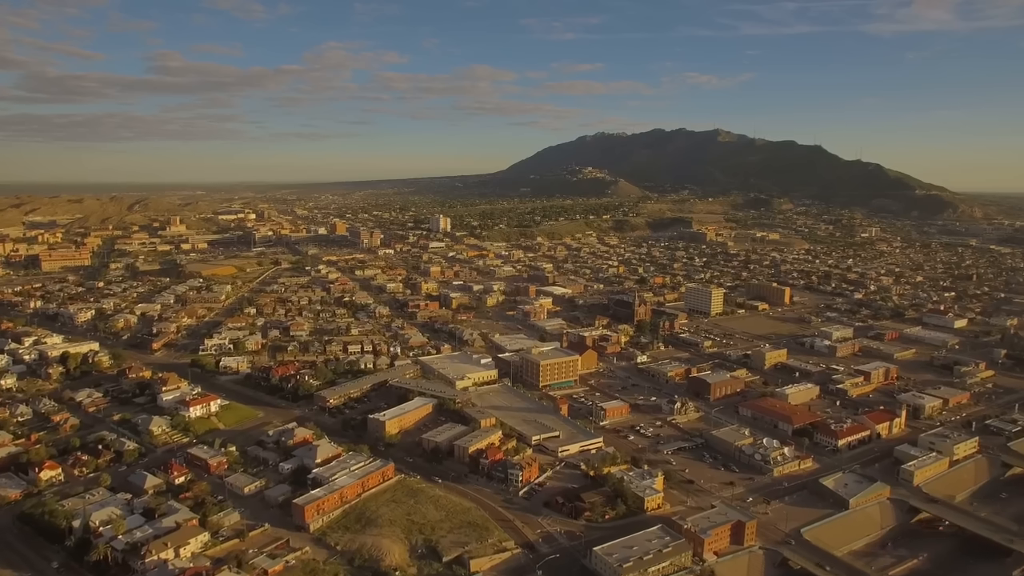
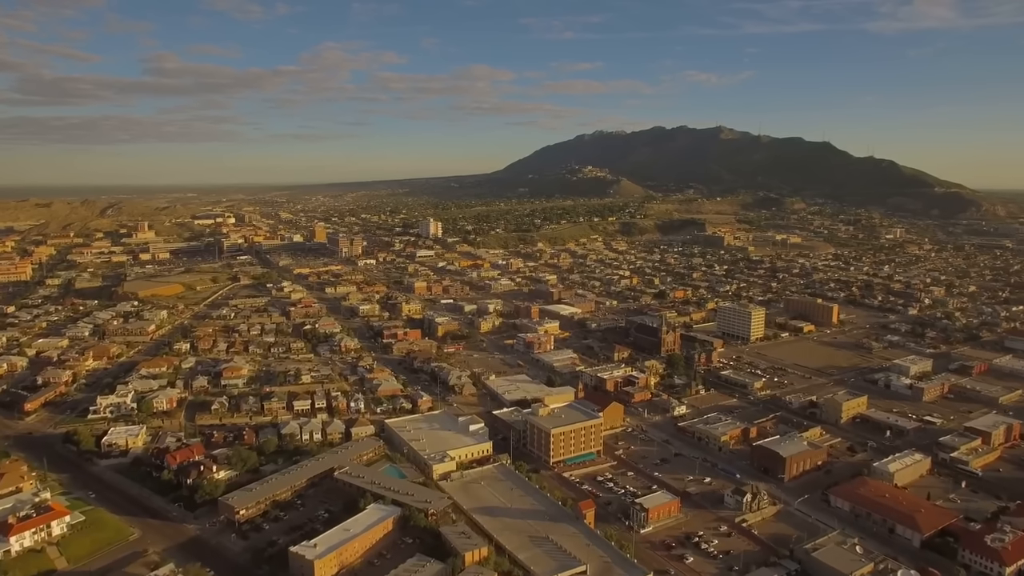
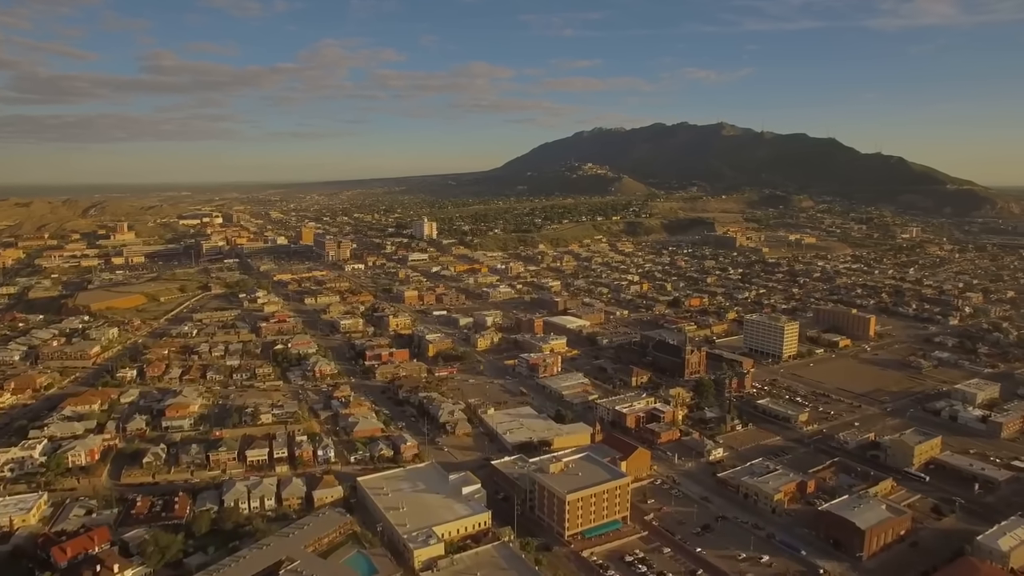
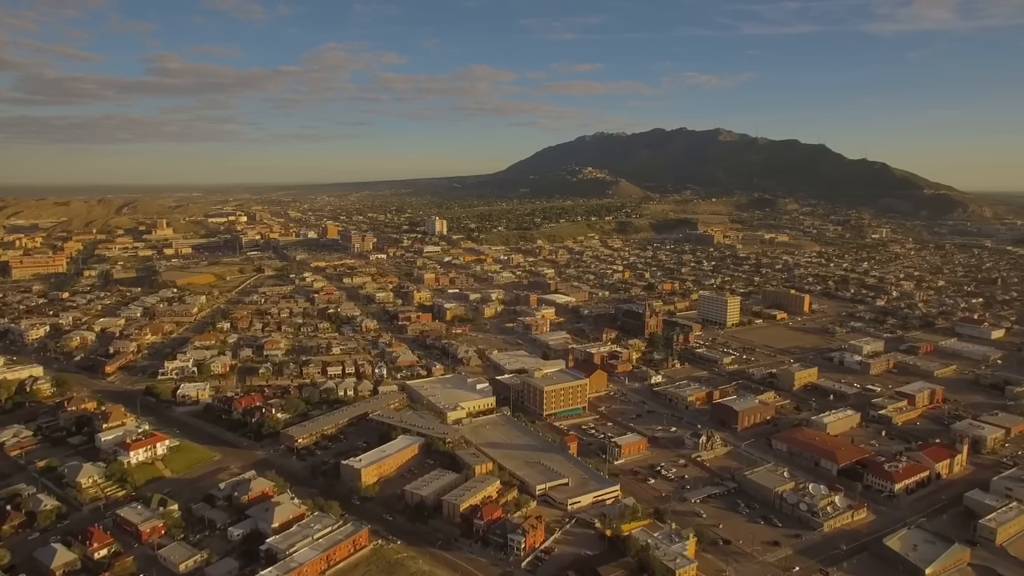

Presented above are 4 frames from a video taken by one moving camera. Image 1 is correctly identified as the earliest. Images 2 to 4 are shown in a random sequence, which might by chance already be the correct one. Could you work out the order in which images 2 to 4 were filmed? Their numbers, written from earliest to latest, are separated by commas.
4, 2, 3
